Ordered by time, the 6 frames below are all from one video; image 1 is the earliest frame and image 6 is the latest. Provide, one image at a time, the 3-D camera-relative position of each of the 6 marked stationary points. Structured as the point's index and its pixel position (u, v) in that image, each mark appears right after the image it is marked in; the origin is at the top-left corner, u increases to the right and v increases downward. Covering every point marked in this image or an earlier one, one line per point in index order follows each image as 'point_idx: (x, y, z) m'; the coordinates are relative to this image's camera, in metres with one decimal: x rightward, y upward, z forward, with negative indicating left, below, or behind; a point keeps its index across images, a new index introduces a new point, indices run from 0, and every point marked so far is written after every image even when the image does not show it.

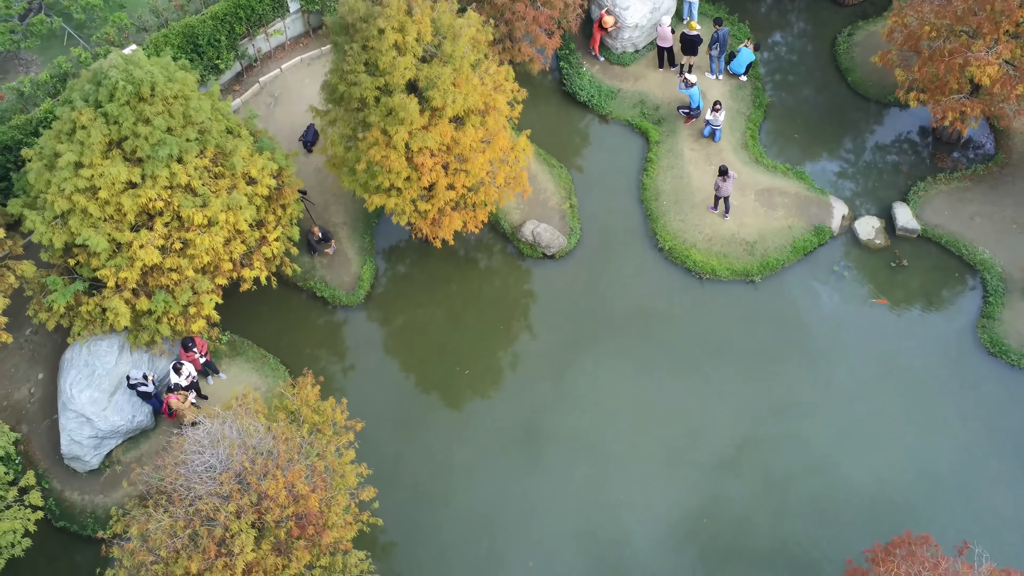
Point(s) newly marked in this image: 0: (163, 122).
0: (-6.4, +3.1, +19.1) m
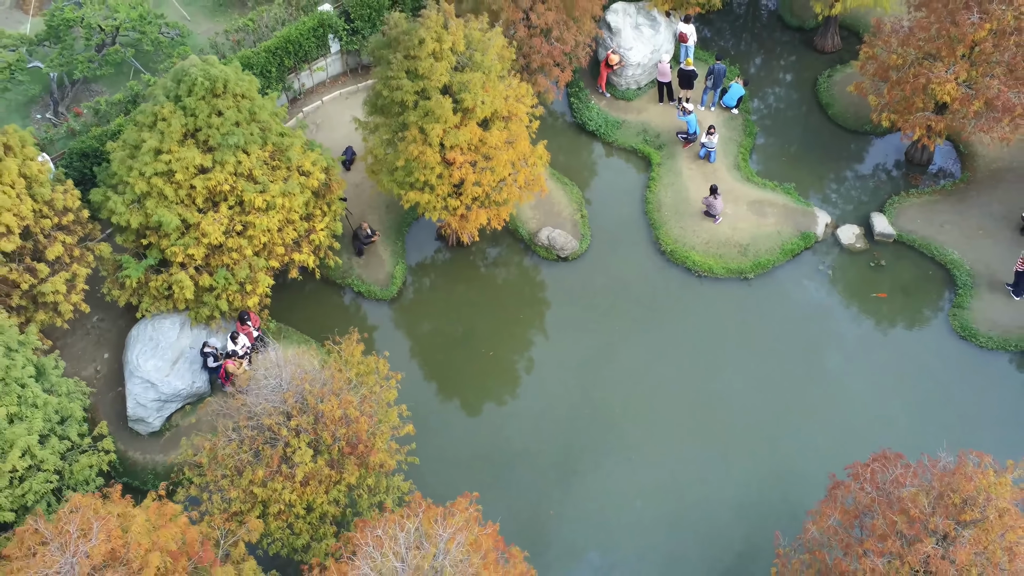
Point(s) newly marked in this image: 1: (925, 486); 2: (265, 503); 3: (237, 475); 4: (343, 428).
0: (-6.0, +3.7, +22.2) m
1: (+6.7, -3.1, +16.7) m
2: (-4.4, -3.8, +18.2) m
3: (-4.9, -3.3, +18.3) m
4: (-3.1, -2.5, +18.7) m
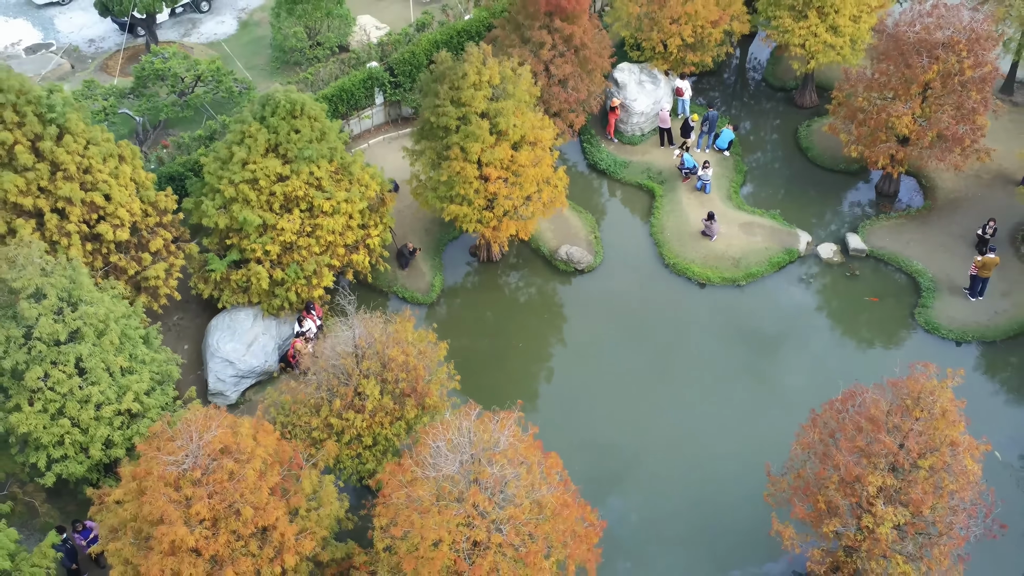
0: (-5.3, +4.0, +26.7) m
1: (+7.4, -2.1, +20.5) m
2: (-3.7, -3.0, +21.9) m
3: (-4.2, -2.5, +22.1) m
4: (-2.4, -1.8, +22.5) m
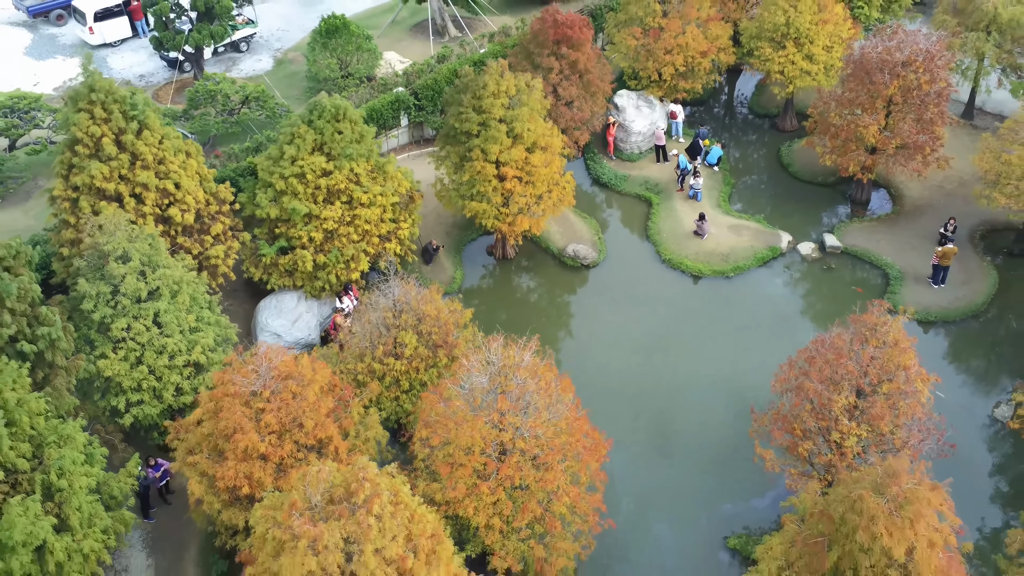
0: (-4.8, +4.6, +30.7) m
1: (+7.8, -1.1, +24.1) m
2: (-3.3, -2.1, +25.4) m
3: (-3.7, -1.6, +25.6) m
4: (-1.9, -0.9, +26.1) m
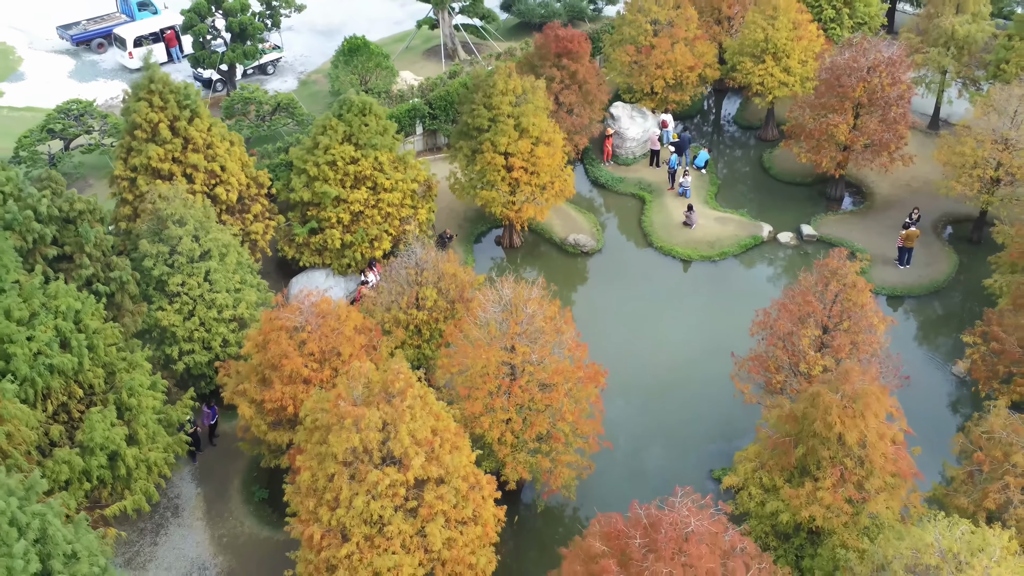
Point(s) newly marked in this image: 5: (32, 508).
0: (-4.6, +5.4, +34.5) m
1: (+8.1, +0.1, +27.6) m
2: (-3.0, -1.0, +28.8) m
3: (-3.5, -0.5, +29.1) m
4: (-1.7, +0.2, +29.6) m
5: (-8.9, -4.1, +19.1) m
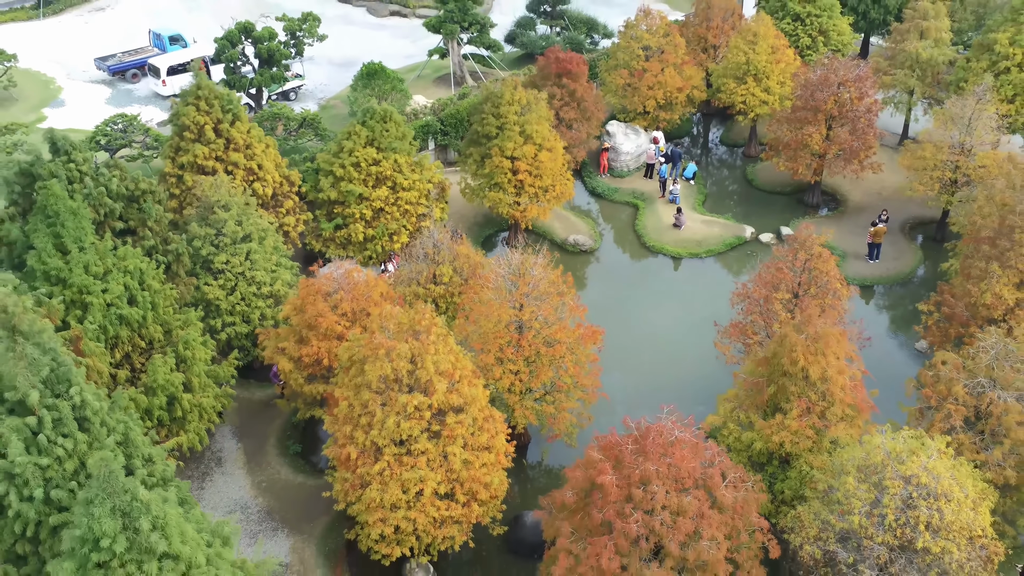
0: (-4.4, +5.8, +38.5) m
1: (+8.3, +0.9, +31.3) m
2: (-2.8, -0.3, +32.4) m
3: (-3.3, +0.2, +32.7) m
4: (-1.5, +0.8, +33.3) m
5: (-8.6, -2.8, +22.6) m
